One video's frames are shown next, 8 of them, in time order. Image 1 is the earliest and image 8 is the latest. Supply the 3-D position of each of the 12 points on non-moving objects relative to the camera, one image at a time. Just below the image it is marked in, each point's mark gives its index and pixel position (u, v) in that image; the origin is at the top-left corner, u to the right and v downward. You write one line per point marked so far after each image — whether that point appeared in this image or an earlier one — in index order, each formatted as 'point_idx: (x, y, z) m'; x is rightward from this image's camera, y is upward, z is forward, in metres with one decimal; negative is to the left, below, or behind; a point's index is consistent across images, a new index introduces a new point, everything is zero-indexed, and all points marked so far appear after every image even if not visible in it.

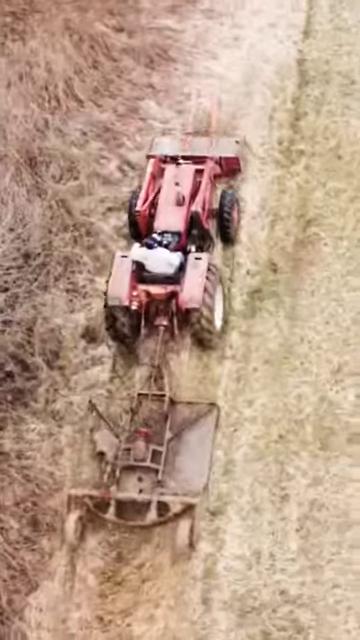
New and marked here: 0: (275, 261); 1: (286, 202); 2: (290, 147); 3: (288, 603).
0: (+1.1, +0.7, +10.3) m
1: (+1.3, +1.4, +10.6) m
2: (+1.4, +2.2, +11.0) m
3: (+1.0, -2.7, +8.4) m
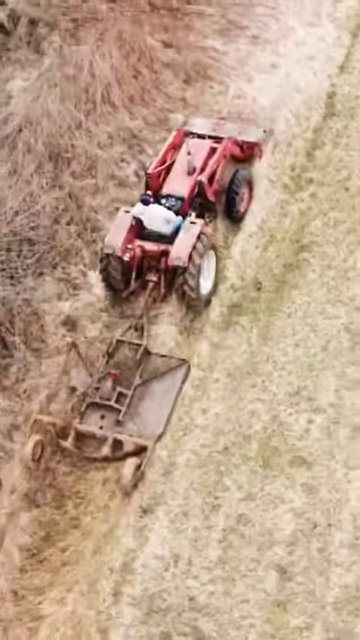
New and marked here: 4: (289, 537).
0: (+1.0, +0.5, +10.4) m
1: (+1.3, +1.2, +10.7) m
2: (+1.5, +1.8, +11.1) m
3: (+0.1, -2.8, +8.4) m
4: (+1.1, -2.1, +8.6) m
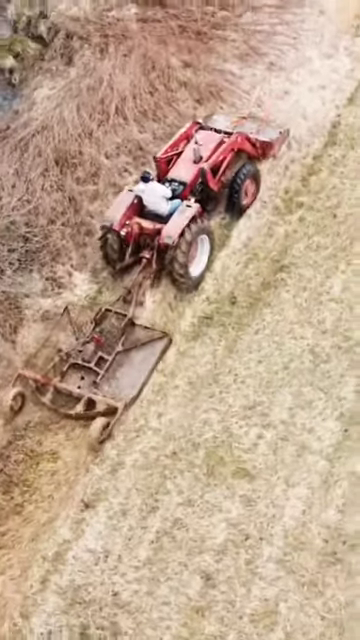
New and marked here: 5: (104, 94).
0: (+0.7, +0.3, +10.5) m
1: (+1.1, +0.9, +10.9) m
2: (+1.4, +1.6, +11.3) m
3: (-0.6, -2.8, +8.4) m
4: (+0.4, -2.2, +8.6) m
5: (-1.1, +3.3, +13.0) m
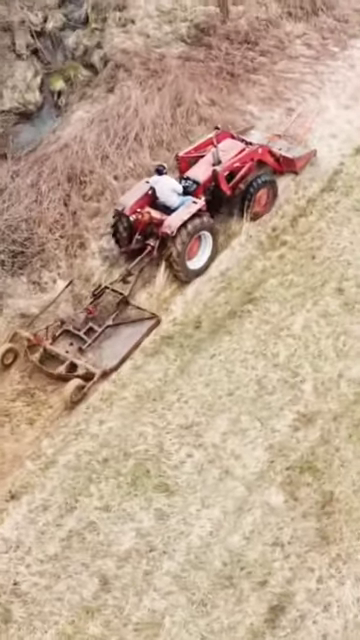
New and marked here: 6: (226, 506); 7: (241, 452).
0: (+0.3, 0.0, +10.7) m
1: (+0.8, +0.5, +11.1) m
2: (+1.3, +1.1, +11.5) m
3: (-1.6, -2.7, +8.7) m
4: (-0.6, -2.3, +8.8) m
5: (-0.8, +3.1, +13.5) m
6: (+0.5, -1.9, +8.9) m
7: (+0.6, -1.4, +9.3) m
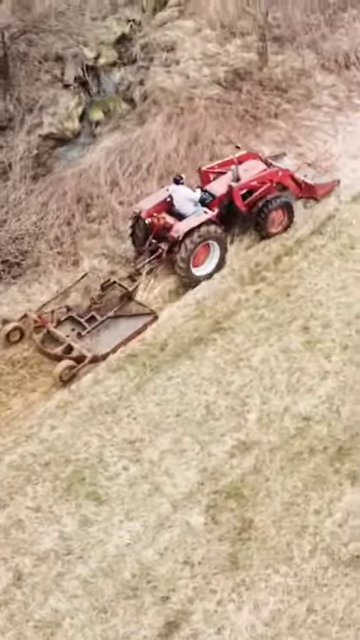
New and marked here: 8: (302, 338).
0: (-0.2, -0.3, +10.9) m
1: (+0.5, +0.2, +11.3) m
2: (+1.0, +0.7, +11.7) m
3: (-2.5, -2.6, +9.0) m
4: (-1.4, -2.4, +9.0) m
5: (-0.6, +2.7, +14.0) m
6: (-0.3, -2.1, +9.1) m
7: (-0.1, -1.6, +9.5) m
8: (+1.5, -0.2, +10.6) m
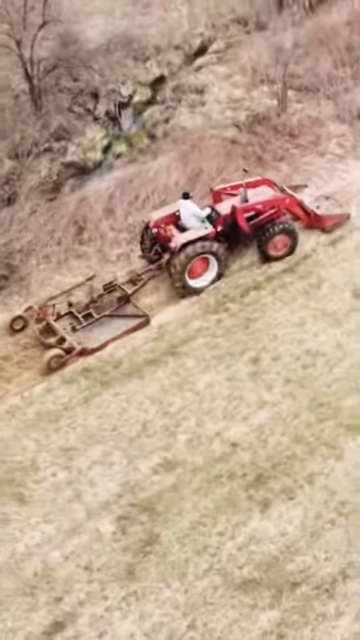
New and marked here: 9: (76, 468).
0: (-0.7, -0.5, +11.3) m
1: (0.0, -0.2, +11.6) m
2: (+0.6, +0.2, +11.9) m
3: (-3.5, -2.5, +9.4) m
4: (-2.4, -2.4, +9.3) m
5: (-0.6, +2.3, +14.6) m
6: (-1.3, -2.2, +9.3) m
7: (-0.9, -1.8, +9.7) m
8: (+0.8, -0.6, +10.7) m
9: (-1.2, -1.7, +9.9) m
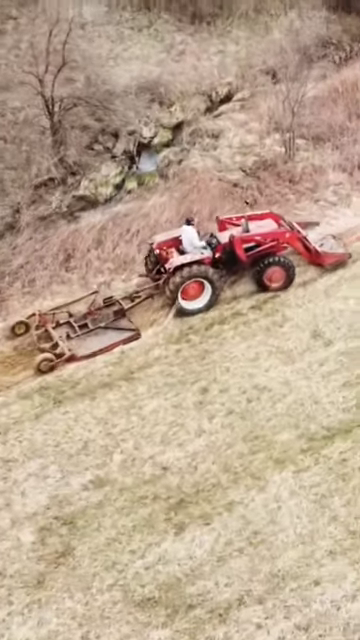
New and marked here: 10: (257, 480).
0: (-1.3, -0.8, +11.6) m
1: (-0.6, -0.5, +11.9) m
2: (+0.1, -0.2, +12.2) m
3: (-4.4, -2.5, +9.9) m
4: (-3.2, -2.4, +9.7) m
5: (-0.8, +1.8, +15.0) m
6: (-2.1, -2.3, +9.6) m
7: (-1.7, -2.0, +10.0) m
8: (+0.2, -1.0, +11.0) m
9: (-2.0, -1.9, +10.2) m
10: (+0.8, -1.7, +9.6) m
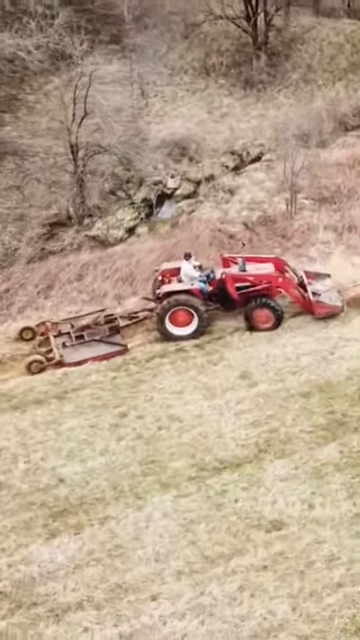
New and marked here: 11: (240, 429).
0: (-2.3, -1.1, +12.3) m
1: (-1.5, -0.9, +12.5) m
2: (-0.7, -0.6, +12.7) m
3: (-5.7, -2.3, +10.8) m
4: (-4.6, -2.3, +10.5) m
5: (-1.0, +1.2, +15.8) m
6: (-3.5, -2.3, +10.3) m
7: (-3.0, -2.0, +10.6) m
8: (-0.9, -1.3, +11.4) m
9: (-3.2, -1.9, +10.9) m
10: (-0.5, -2.0, +9.9) m
11: (+0.7, -1.4, +10.9) m
